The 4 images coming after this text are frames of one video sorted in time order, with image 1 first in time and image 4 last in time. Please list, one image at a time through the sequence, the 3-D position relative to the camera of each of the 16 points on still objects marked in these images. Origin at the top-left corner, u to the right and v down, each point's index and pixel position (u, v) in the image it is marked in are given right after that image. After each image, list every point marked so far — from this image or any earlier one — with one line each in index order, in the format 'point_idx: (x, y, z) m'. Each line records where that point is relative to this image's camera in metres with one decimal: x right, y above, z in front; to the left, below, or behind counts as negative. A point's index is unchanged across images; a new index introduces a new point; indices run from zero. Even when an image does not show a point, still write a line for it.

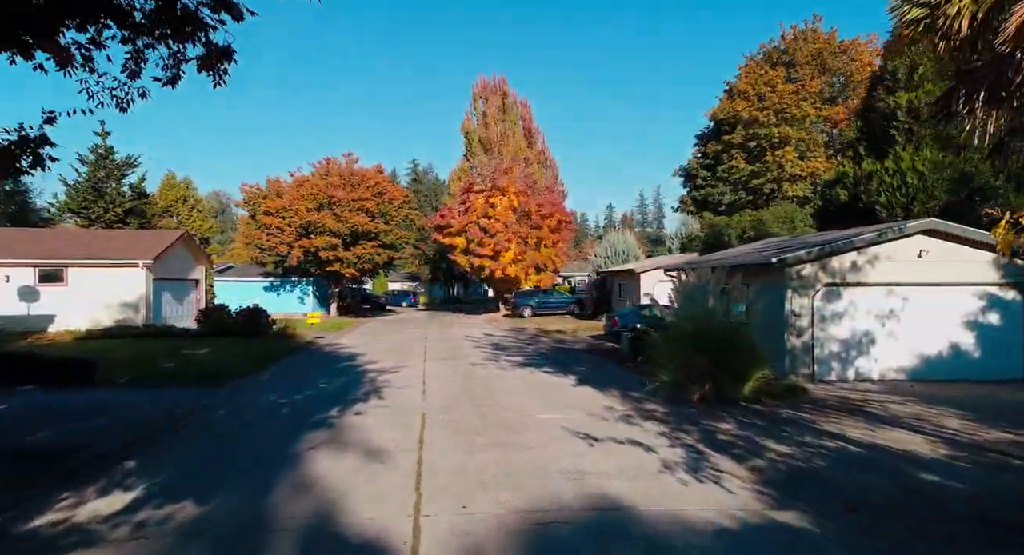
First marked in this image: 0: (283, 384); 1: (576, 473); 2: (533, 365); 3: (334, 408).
0: (-4.4, -2.1, +11.0) m
1: (+0.6, -1.9, +5.7) m
2: (+0.5, -2.1, +13.6) m
3: (-2.7, -2.0, +8.6) m
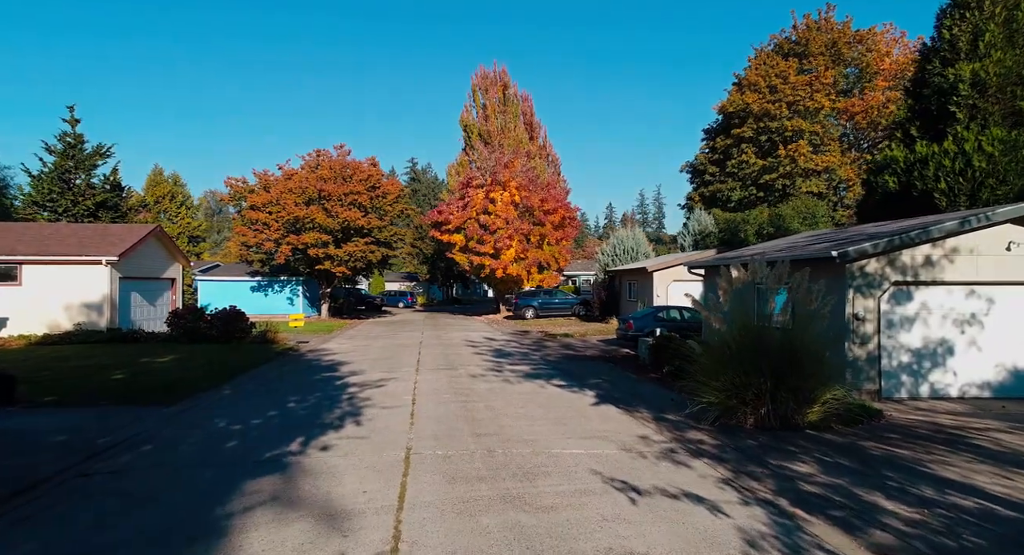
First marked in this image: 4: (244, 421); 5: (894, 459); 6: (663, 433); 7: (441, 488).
0: (-4.3, -2.0, +9.2) m
1: (+0.7, -1.9, +3.9) m
2: (+0.6, -2.0, +11.8) m
3: (-2.6, -1.9, +6.8) m
4: (-3.7, -2.0, +7.8) m
5: (+4.0, -1.9, +5.9) m
6: (+1.9, -1.9, +7.1) m
7: (-0.6, -1.8, +5.0) m
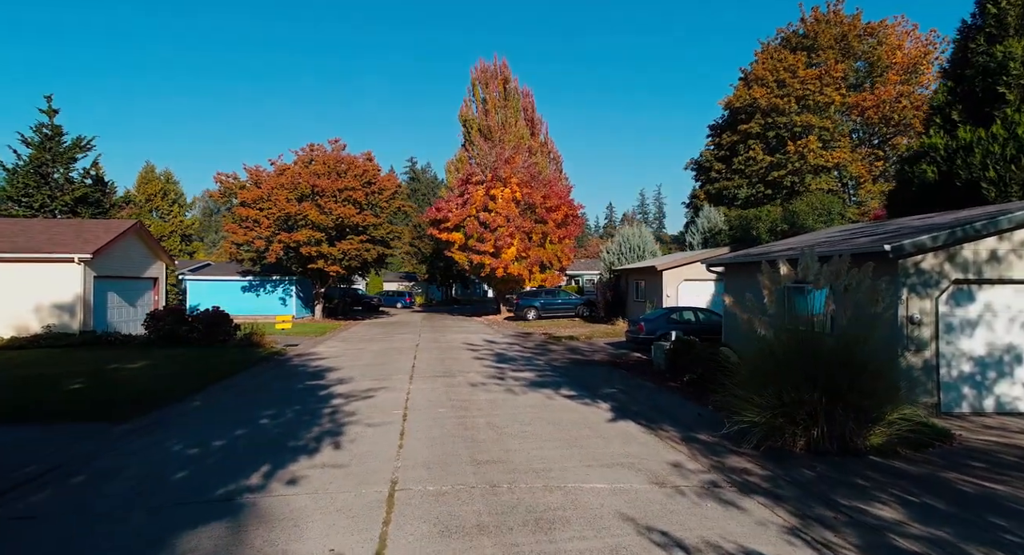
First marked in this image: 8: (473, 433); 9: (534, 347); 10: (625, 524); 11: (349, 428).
0: (-4.2, -2.0, +8.0) m
1: (+0.8, -1.8, +2.7) m
2: (+0.7, -2.0, +10.6) m
3: (-2.5, -1.9, +5.7) m
4: (-3.6, -1.9, +6.7) m
5: (+4.0, -1.9, +4.8) m
6: (+2.0, -1.9, +6.0) m
7: (-0.5, -1.8, +3.9) m
8: (-0.5, -1.9, +7.0) m
9: (+0.7, -2.1, +17.3) m
10: (+0.9, -1.9, +4.3) m
11: (-2.1, -1.9, +7.3) m
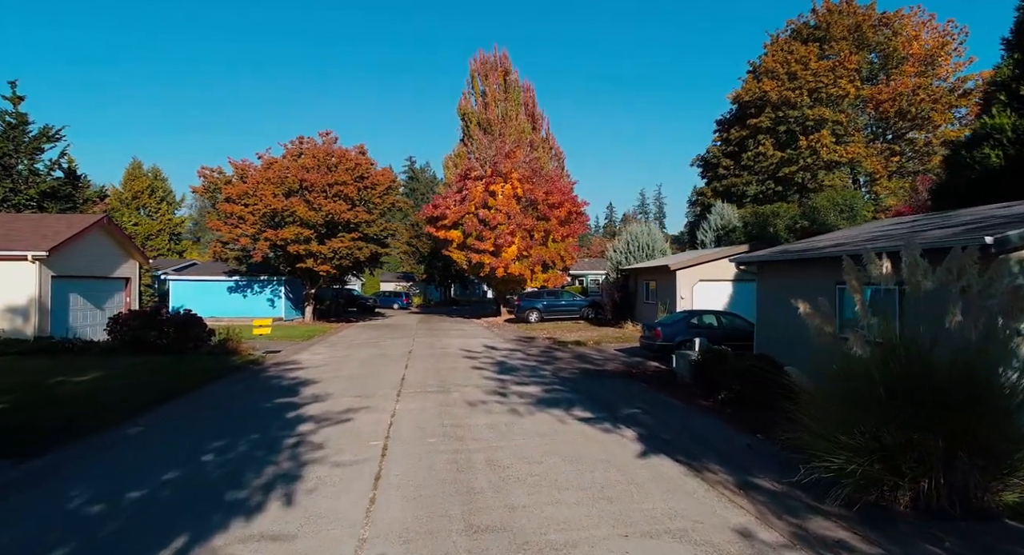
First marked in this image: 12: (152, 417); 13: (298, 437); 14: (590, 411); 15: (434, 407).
0: (-4.1, -2.0, +6.5) m
1: (+0.9, -1.8, +1.2) m
2: (+0.7, -2.0, +9.1) m
3: (-2.4, -1.9, +4.1) m
4: (-3.5, -1.9, +5.1) m
5: (+4.1, -1.9, +3.2) m
6: (+2.0, -1.9, +4.4) m
7: (-0.5, -1.8, +2.3) m
8: (-0.4, -1.9, +5.4) m
9: (+0.7, -2.1, +15.8) m
10: (+0.9, -1.9, +2.7) m
11: (-2.0, -1.9, +5.7) m
12: (-5.4, -2.1, +8.5) m
13: (-2.6, -1.9, +6.9) m
14: (+1.2, -2.0, +8.5) m
15: (-1.2, -2.0, +8.6) m
